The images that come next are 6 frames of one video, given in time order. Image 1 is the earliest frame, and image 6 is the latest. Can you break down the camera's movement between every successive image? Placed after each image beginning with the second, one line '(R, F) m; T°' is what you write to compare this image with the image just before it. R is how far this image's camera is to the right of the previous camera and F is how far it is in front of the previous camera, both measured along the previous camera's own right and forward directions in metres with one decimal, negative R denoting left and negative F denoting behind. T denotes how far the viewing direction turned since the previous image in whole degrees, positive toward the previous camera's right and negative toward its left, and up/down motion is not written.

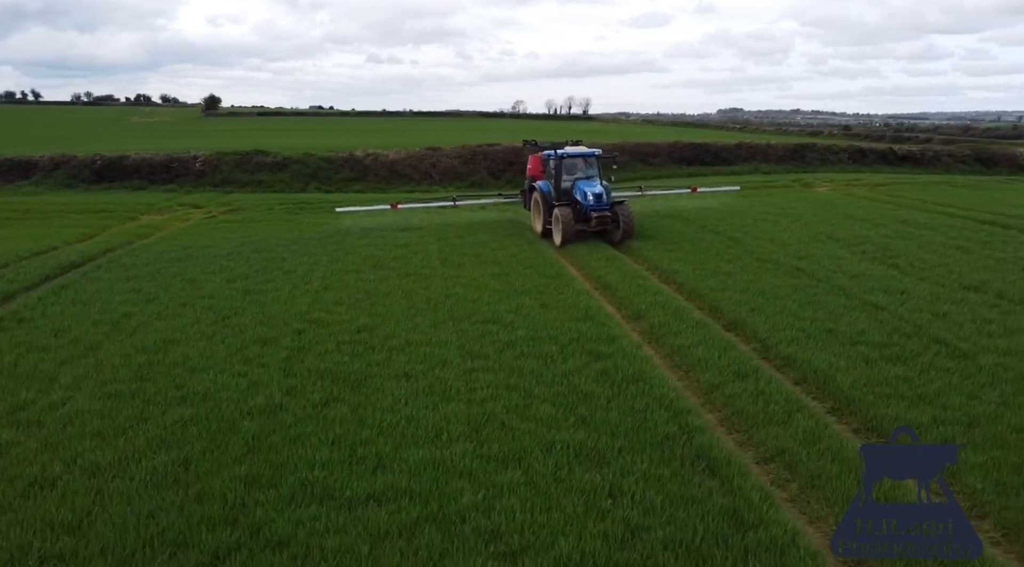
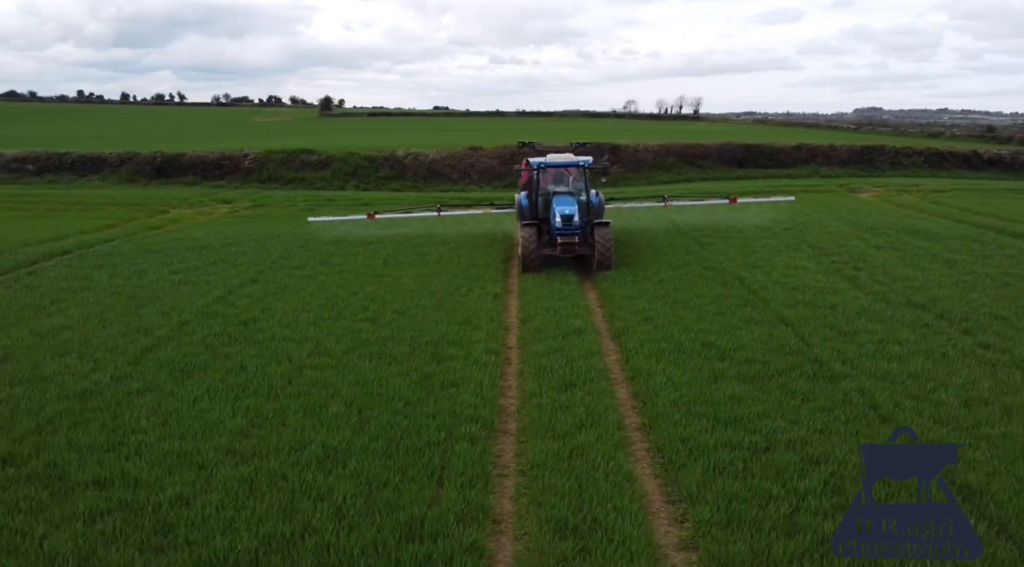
(+2.8, +0.2) m; -7°
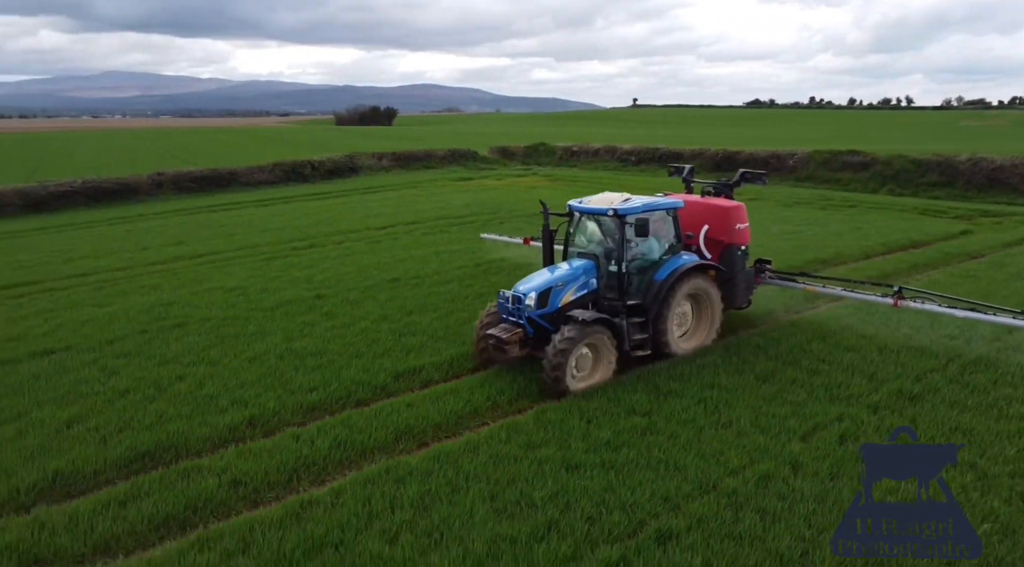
(+5.0, +1.0) m; -47°
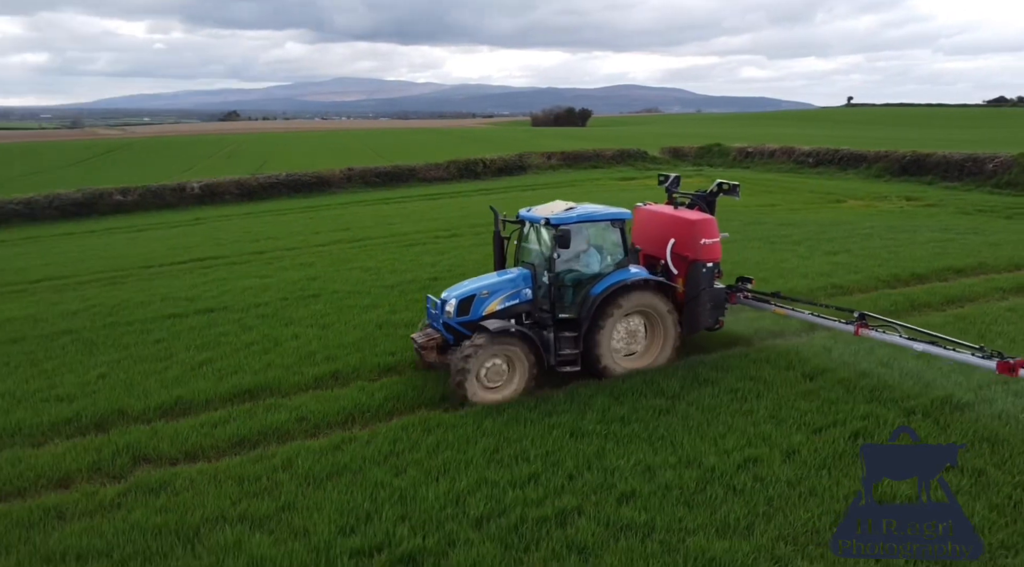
(+1.0, -0.3) m; -14°
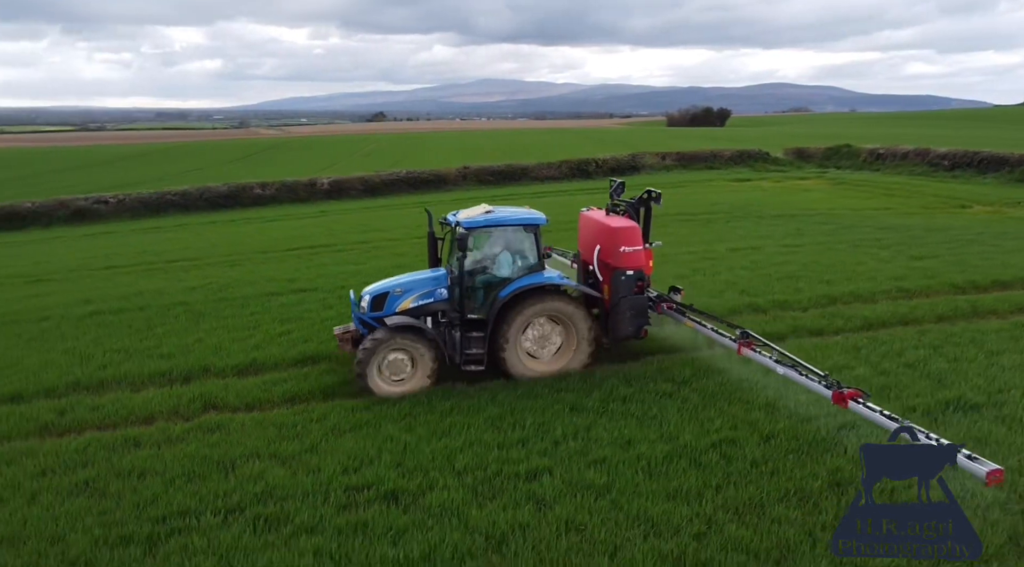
(+0.7, -0.3) m; -9°
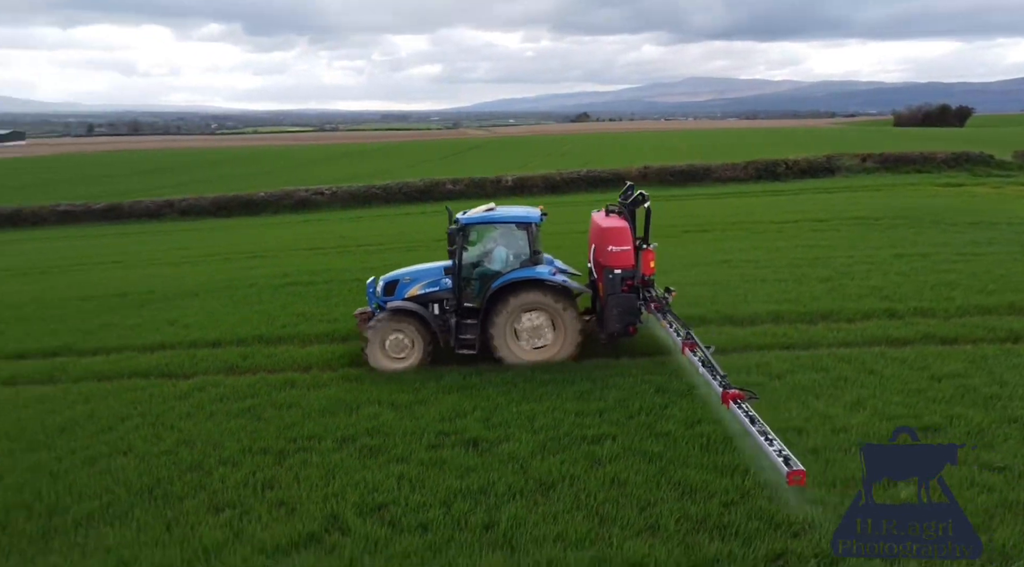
(+0.6, -0.4) m; -14°
